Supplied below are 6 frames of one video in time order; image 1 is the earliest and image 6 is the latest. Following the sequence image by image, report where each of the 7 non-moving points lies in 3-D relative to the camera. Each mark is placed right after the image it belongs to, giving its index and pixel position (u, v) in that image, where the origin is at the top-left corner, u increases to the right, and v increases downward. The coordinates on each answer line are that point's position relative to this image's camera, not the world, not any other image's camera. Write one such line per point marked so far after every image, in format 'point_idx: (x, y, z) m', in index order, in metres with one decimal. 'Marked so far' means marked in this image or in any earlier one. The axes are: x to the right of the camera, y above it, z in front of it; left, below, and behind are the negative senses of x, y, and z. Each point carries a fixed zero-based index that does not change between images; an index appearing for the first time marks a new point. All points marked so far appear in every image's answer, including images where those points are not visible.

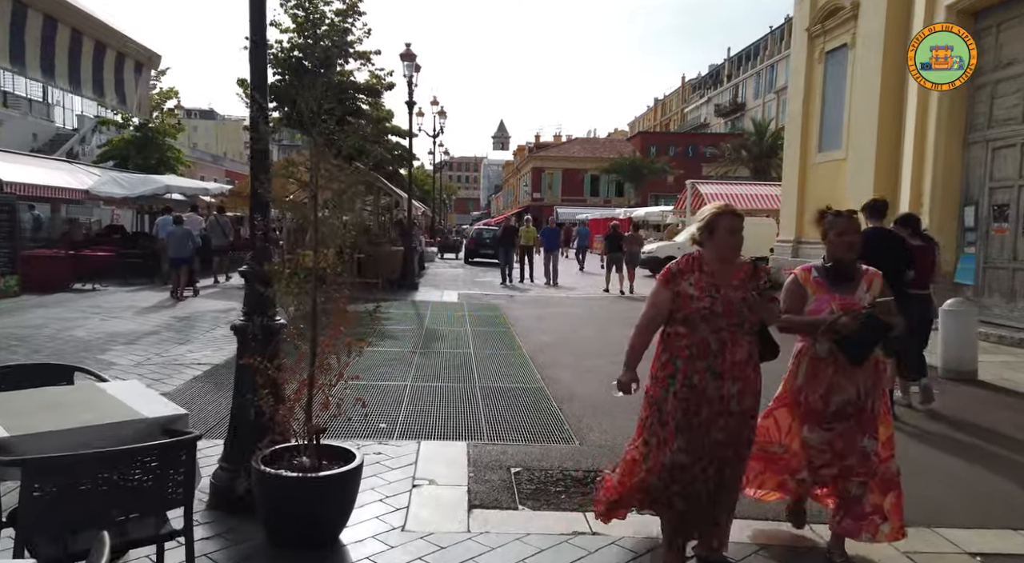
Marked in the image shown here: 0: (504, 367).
0: (-0.1, -1.0, +6.8) m
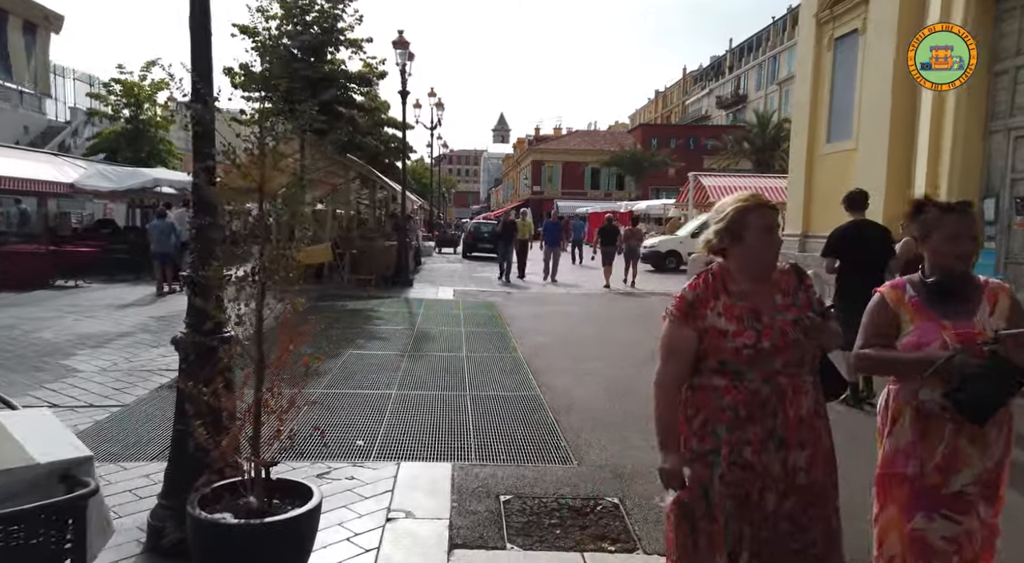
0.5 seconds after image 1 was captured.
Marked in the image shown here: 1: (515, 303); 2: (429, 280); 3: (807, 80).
0: (-0.1, -1.0, +6.4) m
1: (0.0, -0.4, +11.2) m
2: (-2.1, 0.0, +15.0) m
3: (+6.7, +4.6, +13.6) m
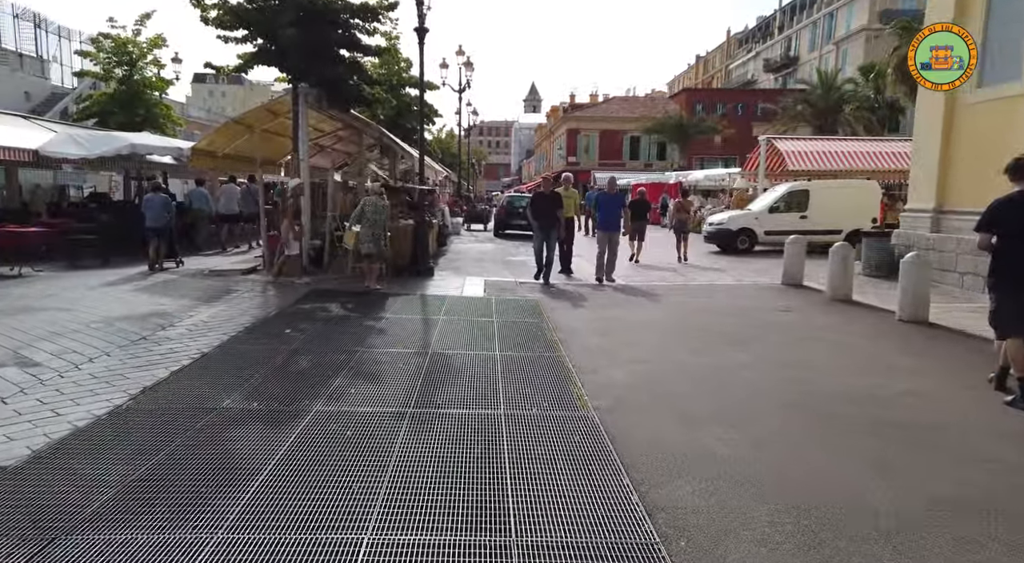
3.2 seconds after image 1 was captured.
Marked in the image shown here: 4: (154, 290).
0: (+0.3, -1.1, +3.7) m
1: (+0.7, -0.3, +8.5) m
2: (-1.2, +0.3, +12.4) m
3: (+7.5, +4.7, +10.3) m
4: (-5.1, -0.1, +8.6) m
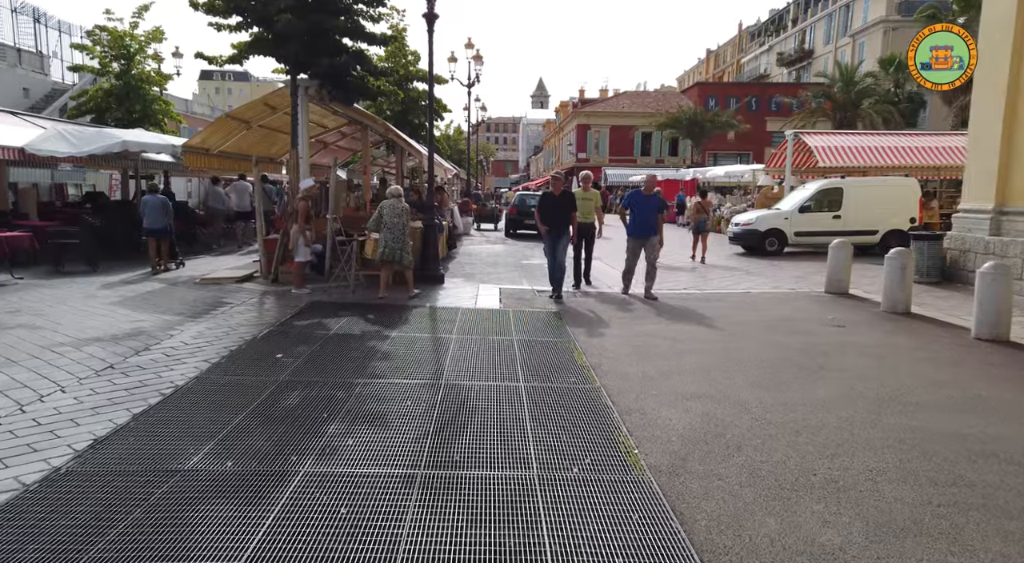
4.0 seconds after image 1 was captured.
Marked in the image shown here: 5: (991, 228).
0: (+0.5, -1.2, +2.9) m
1: (+1.0, -0.5, +7.6) m
2: (-0.9, +0.2, +11.6) m
3: (+7.8, +4.6, +9.4) m
4: (-4.9, -0.3, +7.8) m
5: (+7.5, +0.8, +9.4) m
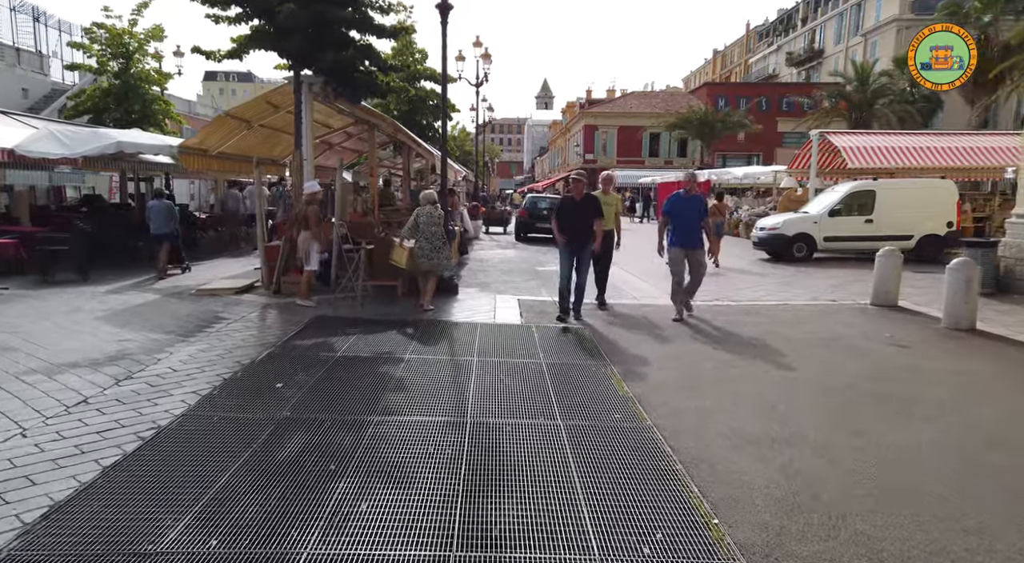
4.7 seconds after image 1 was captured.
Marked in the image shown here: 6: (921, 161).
0: (+0.8, -1.4, +2.2) m
1: (+1.3, -0.6, +6.9) m
2: (-0.6, 0.0, +10.9) m
3: (+8.1, +4.4, +8.6) m
4: (-4.6, -0.4, +7.2) m
5: (+7.8, +0.6, +8.7) m
6: (+10.3, +3.0, +15.0) m
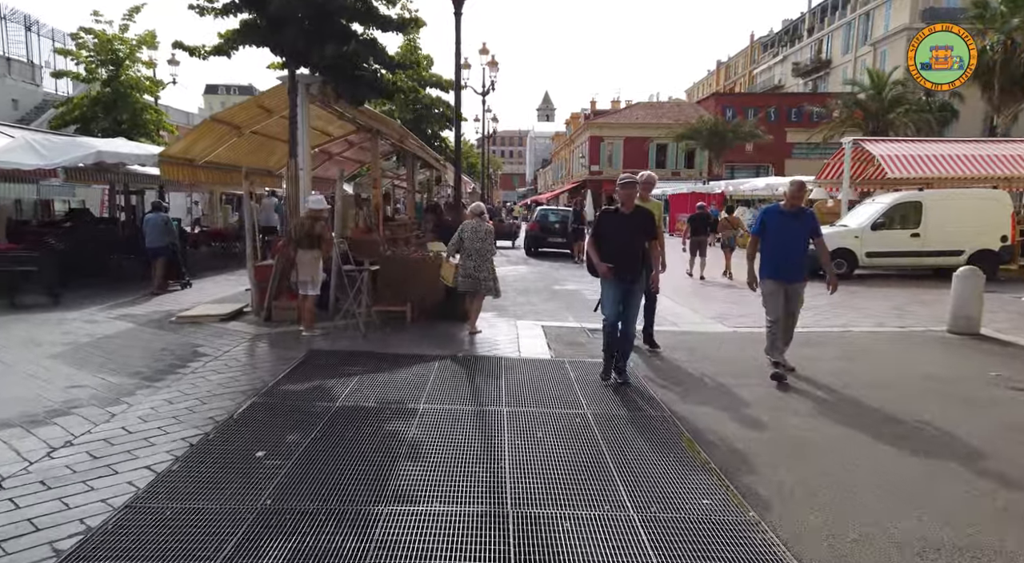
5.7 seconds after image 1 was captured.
0: (+1.1, -1.6, +1.1) m
1: (+1.6, -0.9, +5.8) m
2: (-0.3, -0.4, +9.8) m
3: (+8.4, +4.2, +7.6) m
4: (-4.3, -0.7, +6.1) m
5: (+8.1, +0.3, +7.6) m
6: (+10.6, +2.6, +13.9) m
